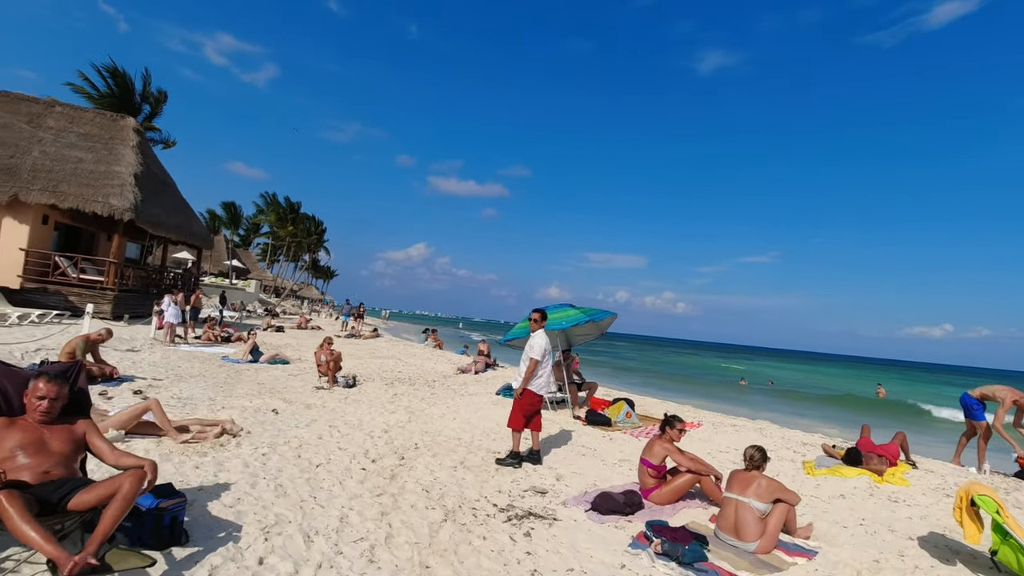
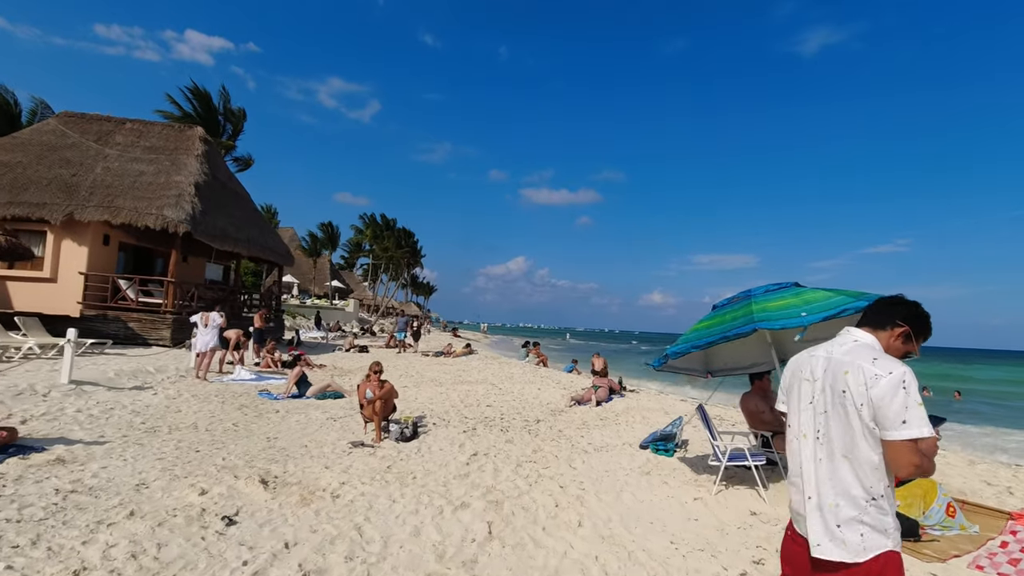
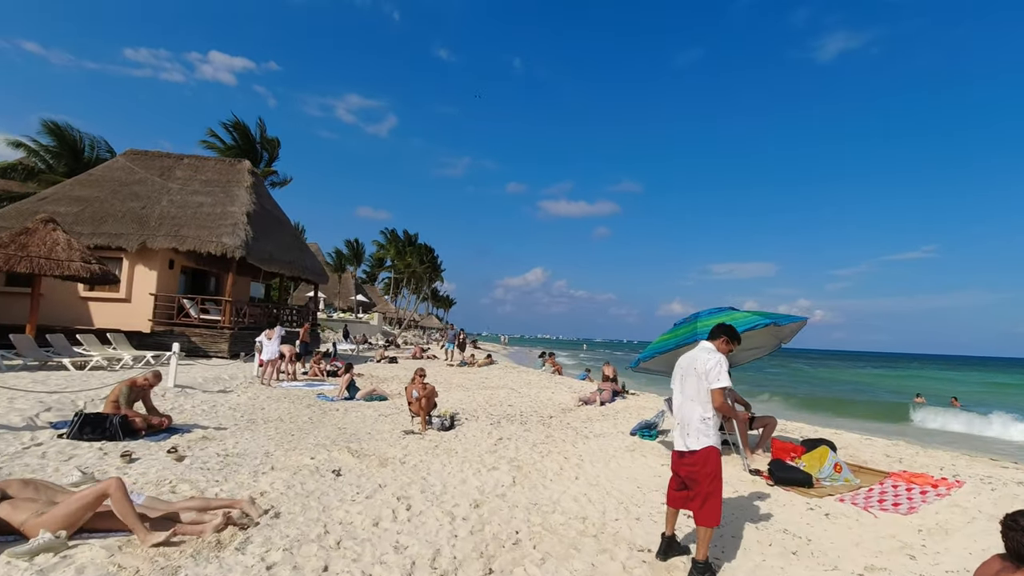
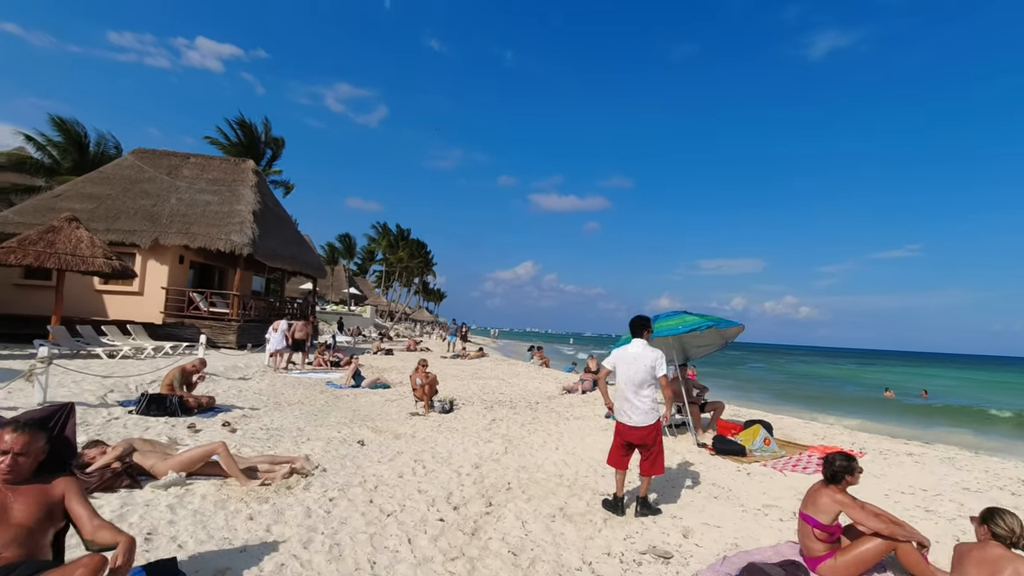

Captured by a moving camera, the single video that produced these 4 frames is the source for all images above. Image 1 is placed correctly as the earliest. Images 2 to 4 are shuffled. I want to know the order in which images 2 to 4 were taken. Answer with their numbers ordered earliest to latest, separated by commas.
4, 3, 2
